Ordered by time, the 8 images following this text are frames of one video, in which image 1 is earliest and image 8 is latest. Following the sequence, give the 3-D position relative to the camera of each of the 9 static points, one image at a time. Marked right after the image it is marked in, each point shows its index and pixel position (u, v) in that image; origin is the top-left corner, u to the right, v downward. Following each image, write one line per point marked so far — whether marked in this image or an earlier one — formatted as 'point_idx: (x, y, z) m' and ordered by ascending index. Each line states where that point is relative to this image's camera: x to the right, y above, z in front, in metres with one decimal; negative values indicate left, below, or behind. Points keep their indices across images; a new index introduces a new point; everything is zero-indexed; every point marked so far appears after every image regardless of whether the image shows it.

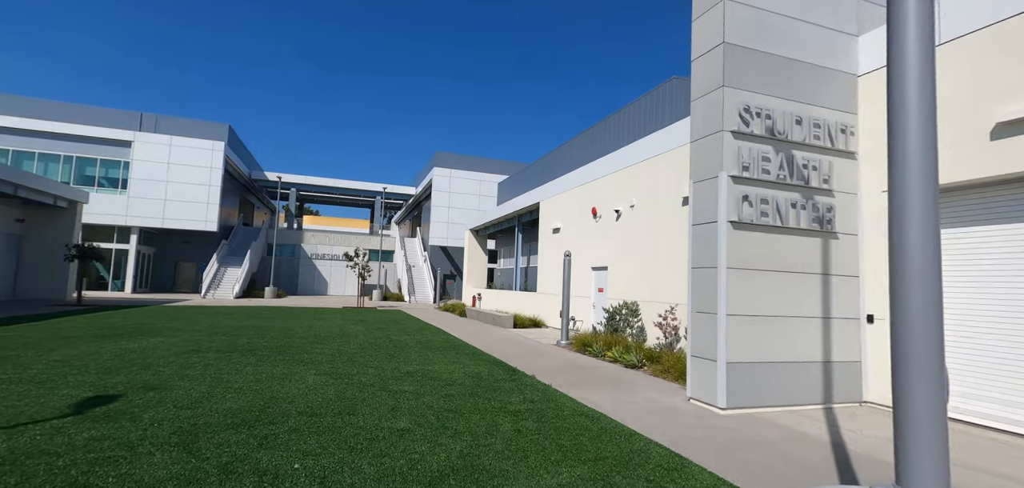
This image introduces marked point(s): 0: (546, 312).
0: (+1.2, -2.4, +14.8) m
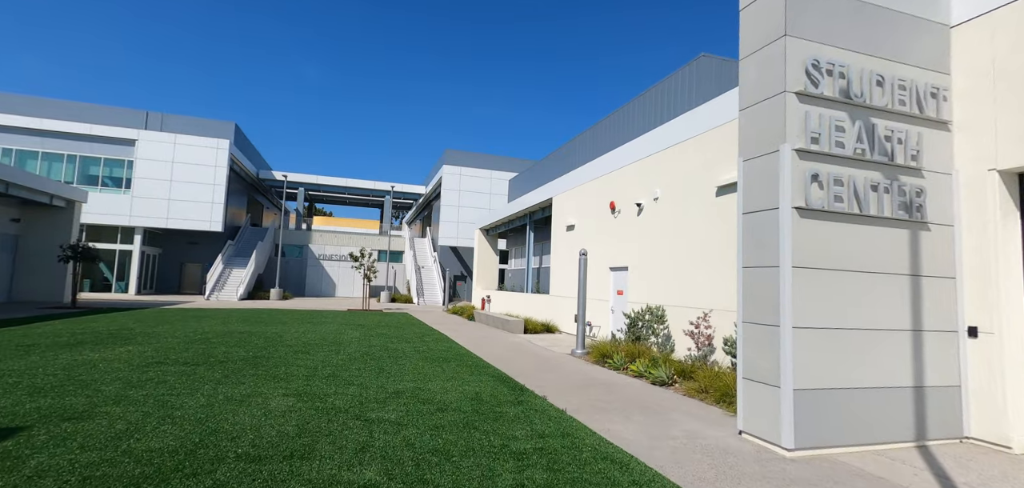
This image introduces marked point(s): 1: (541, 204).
0: (+1.6, -2.4, +13.6) m
1: (+1.2, +1.6, +16.6) m
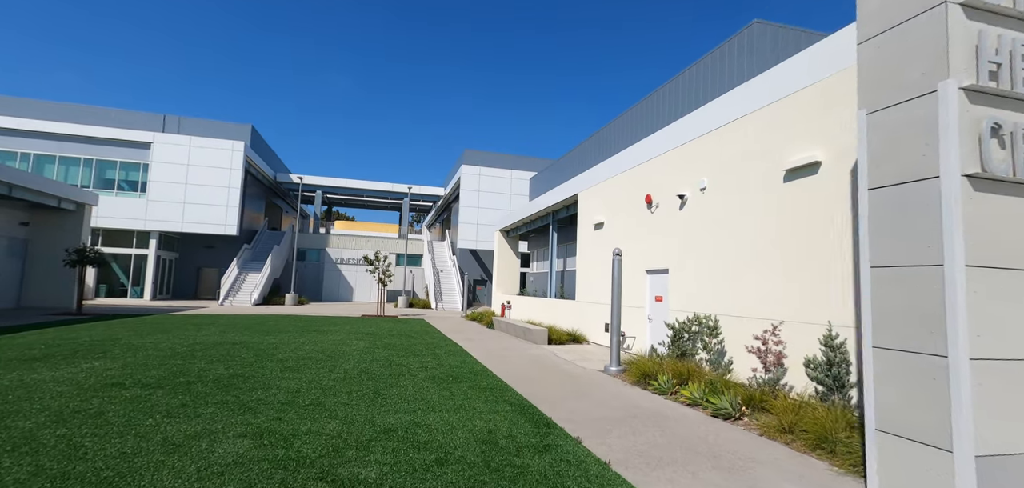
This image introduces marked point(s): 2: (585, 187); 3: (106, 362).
0: (+2.2, -2.4, +12.3) m
1: (+2.0, +1.5, +15.2) m
2: (+2.4, +1.9, +13.4) m
3: (-6.4, -1.9, +6.5) m
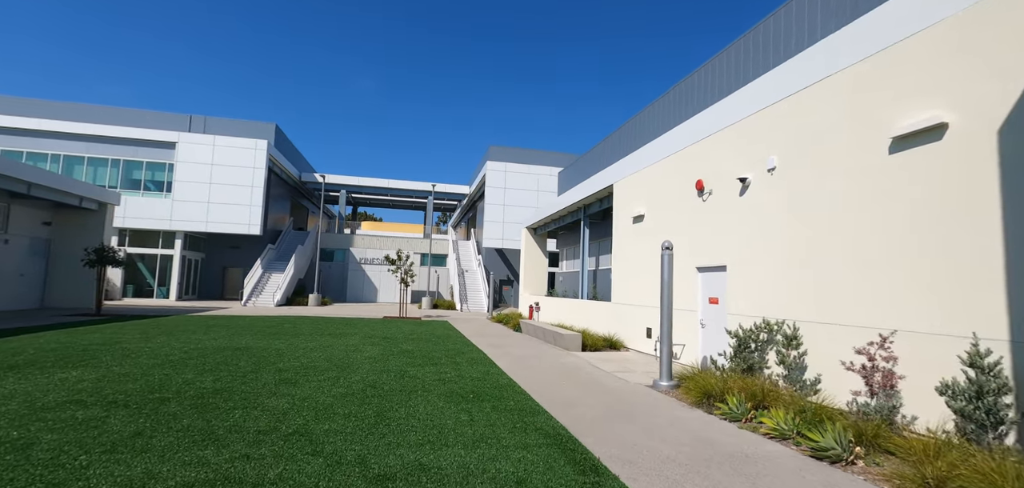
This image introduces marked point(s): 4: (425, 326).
0: (+3.0, -2.3, +11.0) m
1: (+2.9, +1.6, +14.0) m
2: (+3.2, +2.0, +12.1) m
3: (-5.9, -1.8, +5.8) m
4: (-3.1, -2.9, +14.8) m
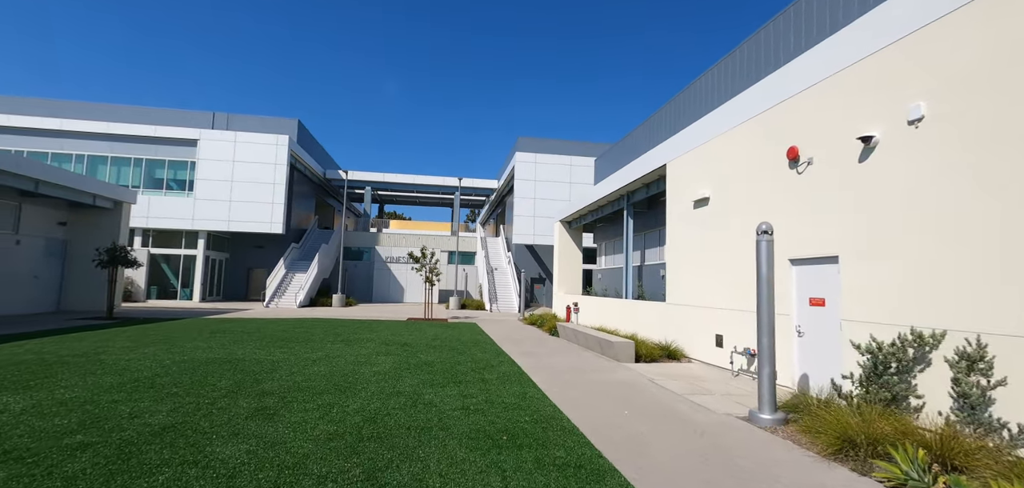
0: (+3.9, -2.0, +9.2) m
1: (+3.9, +1.9, +12.1) m
2: (+4.1, +2.2, +10.2) m
3: (-5.4, -1.7, +4.6) m
4: (-2.0, -2.7, +13.4) m
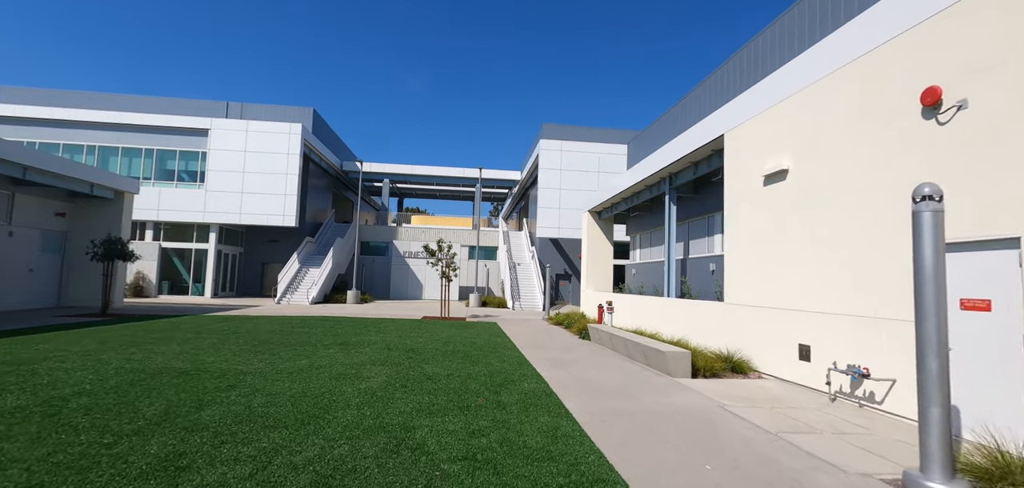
0: (+4.3, -1.8, +7.3) m
1: (+4.5, +2.2, +10.3) m
2: (+4.6, +2.5, +8.4) m
3: (-5.2, -1.5, +3.3) m
4: (-1.3, -2.5, +11.9) m
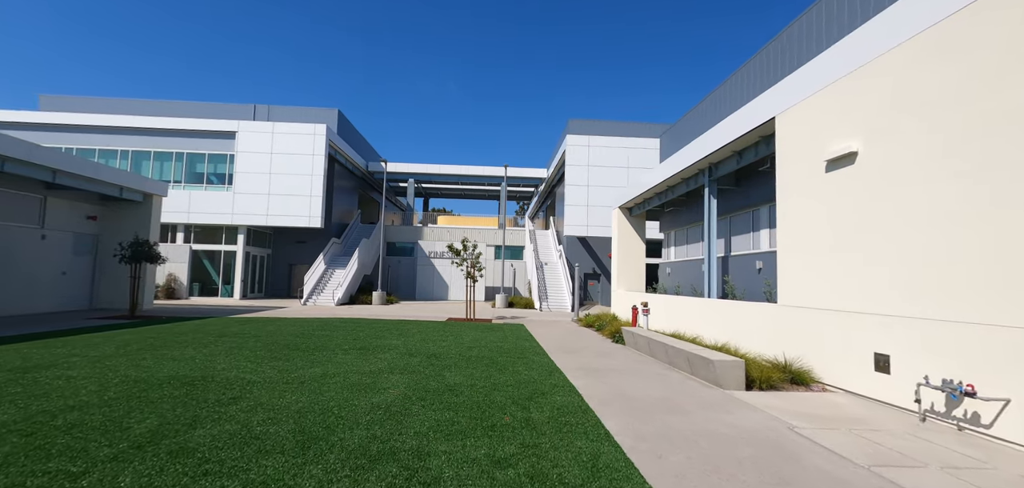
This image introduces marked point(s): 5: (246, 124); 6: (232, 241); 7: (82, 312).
0: (+4.8, -1.7, +6.4) m
1: (+5.1, +2.3, +9.3) m
2: (+5.1, +2.6, +7.4) m
3: (-5.0, -1.5, +3.0) m
4: (-0.5, -2.4, +11.3) m
5: (-12.5, +5.6, +19.5) m
6: (-13.3, +0.1, +19.7) m
7: (-13.0, -2.1, +12.6) m
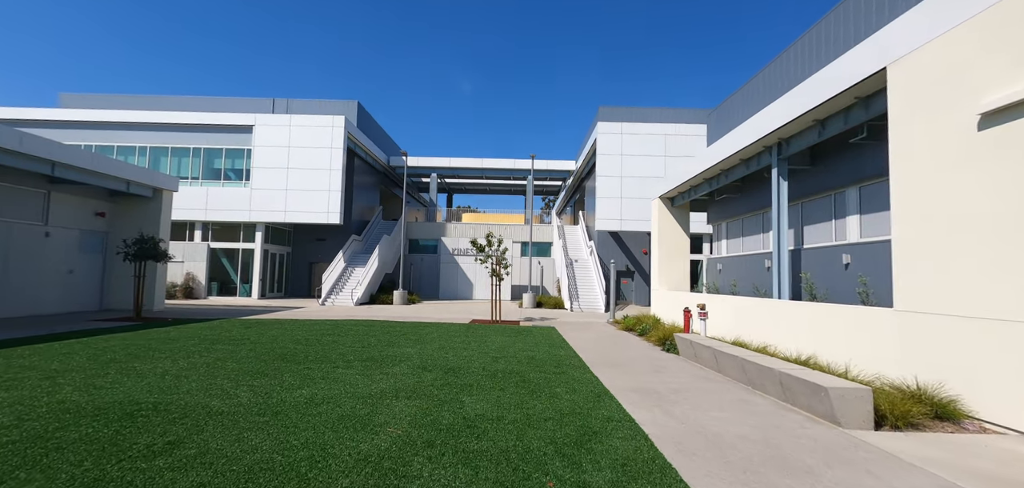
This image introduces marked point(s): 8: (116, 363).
0: (+5.2, -1.5, +4.7) m
1: (+5.7, +2.5, +7.6) m
2: (+5.5, +2.8, +5.7) m
3: (-4.8, -1.4, +1.9) m
4: (+0.2, -2.3, +9.9) m
5: (-11.3, +5.7, +18.8) m
6: (-12.0, +0.2, +19.1) m
7: (-12.1, -2.0, +12.0) m
8: (-5.7, -1.8, +6.2) m
